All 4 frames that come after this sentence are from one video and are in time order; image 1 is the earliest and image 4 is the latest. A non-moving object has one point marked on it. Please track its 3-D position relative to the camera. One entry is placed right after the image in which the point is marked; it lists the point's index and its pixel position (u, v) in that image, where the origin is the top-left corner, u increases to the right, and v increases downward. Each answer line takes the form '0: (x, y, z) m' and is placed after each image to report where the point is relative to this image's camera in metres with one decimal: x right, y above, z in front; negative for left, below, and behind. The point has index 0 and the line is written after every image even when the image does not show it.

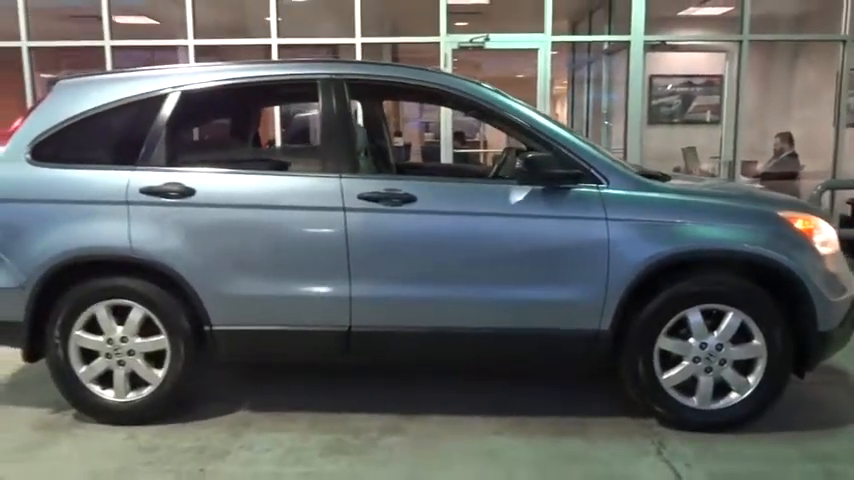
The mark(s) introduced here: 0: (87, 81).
0: (-2.0, +1.0, +4.3) m
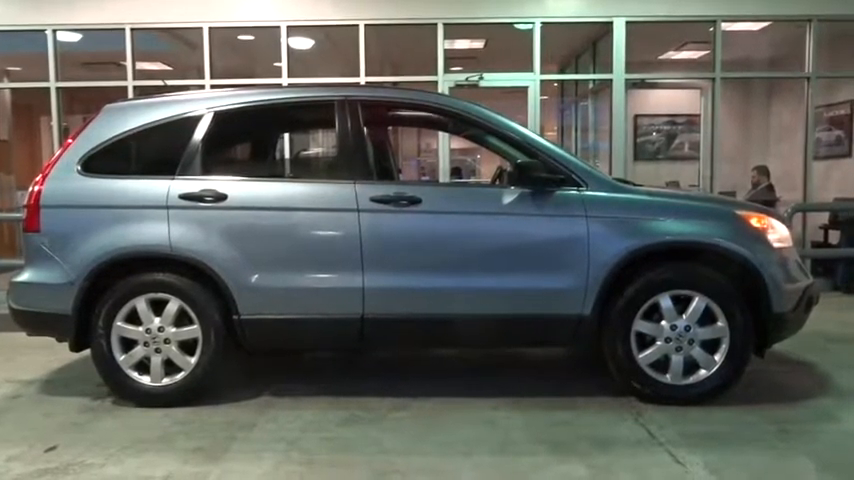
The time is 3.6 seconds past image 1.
0: (-2.0, +0.9, +4.9) m
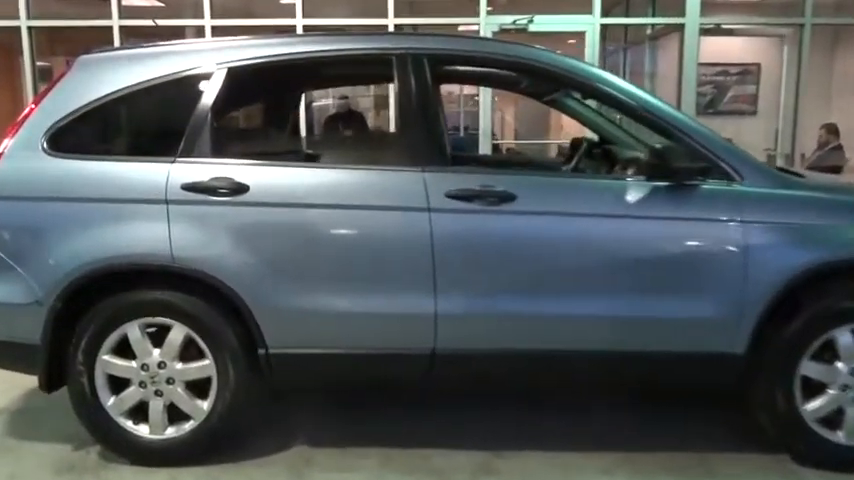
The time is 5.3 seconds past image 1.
0: (-1.6, +0.9, +3.6) m
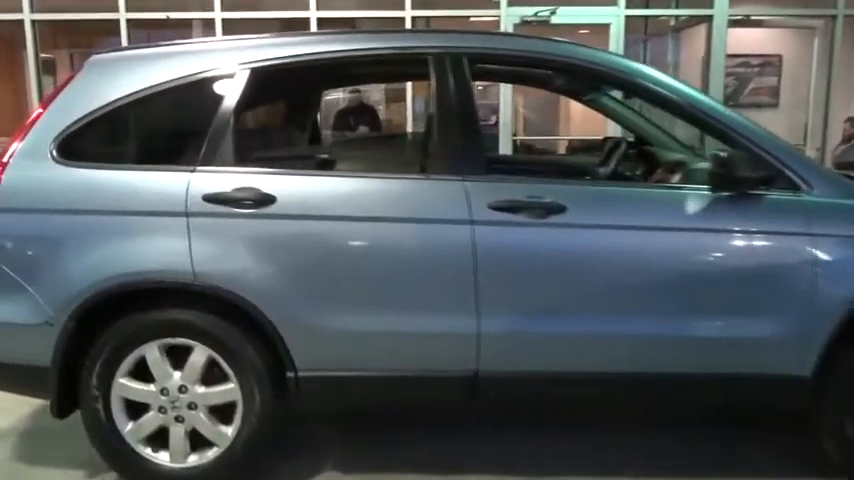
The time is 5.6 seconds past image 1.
0: (-1.4, +0.9, +3.3) m
